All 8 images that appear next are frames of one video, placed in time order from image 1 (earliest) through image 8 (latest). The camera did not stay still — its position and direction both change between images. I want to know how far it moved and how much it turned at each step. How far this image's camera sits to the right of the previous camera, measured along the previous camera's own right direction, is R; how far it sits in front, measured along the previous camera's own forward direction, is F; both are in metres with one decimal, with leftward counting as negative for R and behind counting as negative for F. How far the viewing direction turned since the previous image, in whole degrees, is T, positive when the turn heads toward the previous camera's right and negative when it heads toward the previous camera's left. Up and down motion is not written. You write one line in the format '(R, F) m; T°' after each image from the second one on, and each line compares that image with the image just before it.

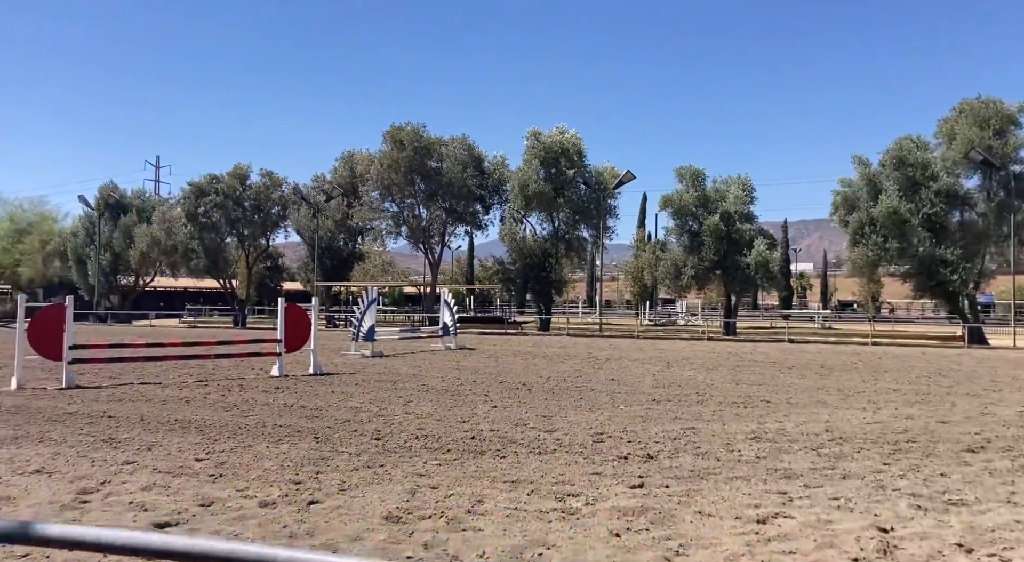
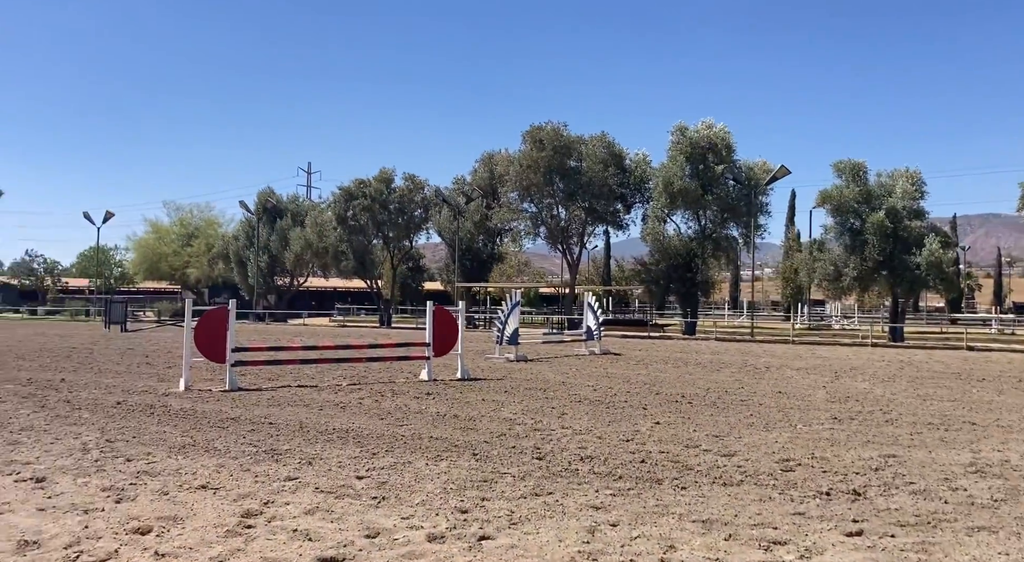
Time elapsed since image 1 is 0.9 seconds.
(-0.2, +0.4) m; -8°
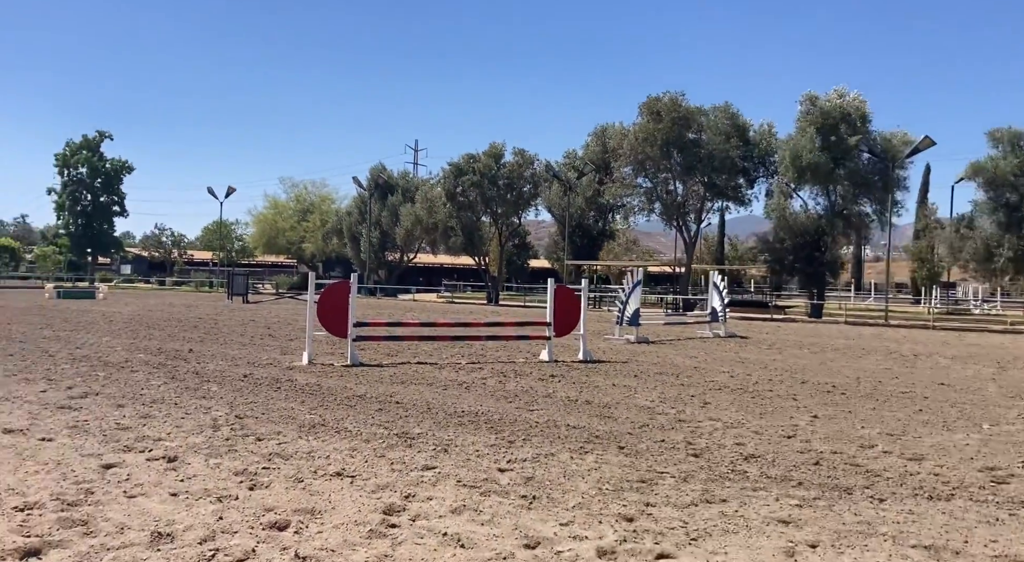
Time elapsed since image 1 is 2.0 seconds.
(-0.3, +0.5) m; -7°
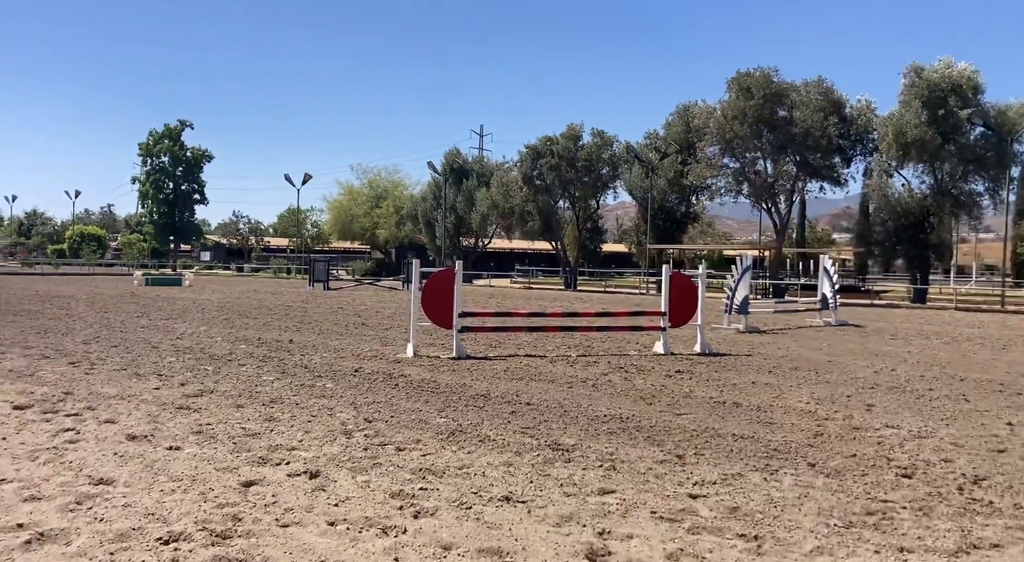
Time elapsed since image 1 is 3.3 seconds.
(-0.5, +0.6) m; -5°
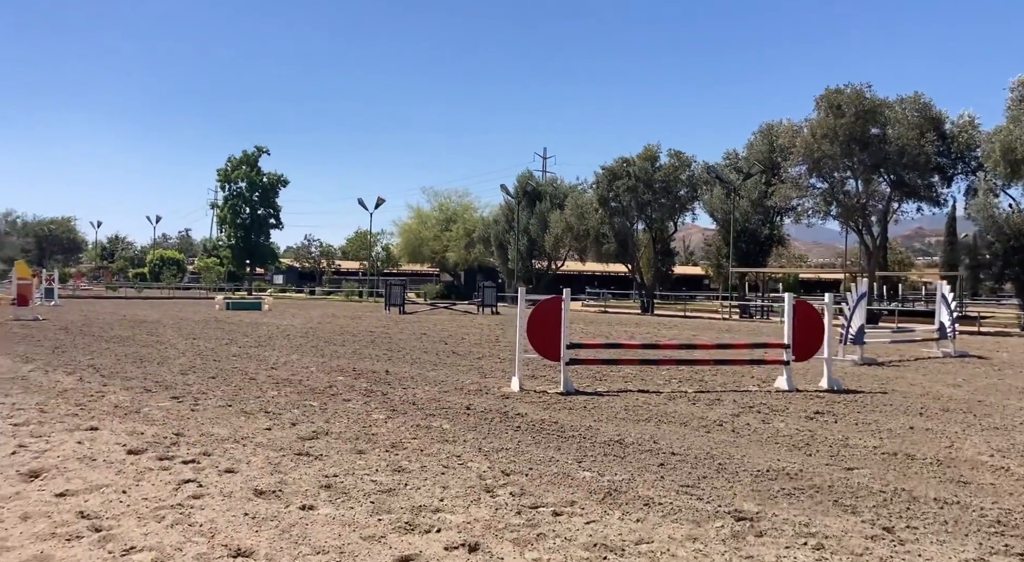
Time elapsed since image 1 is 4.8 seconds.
(-0.5, +0.6) m; -4°
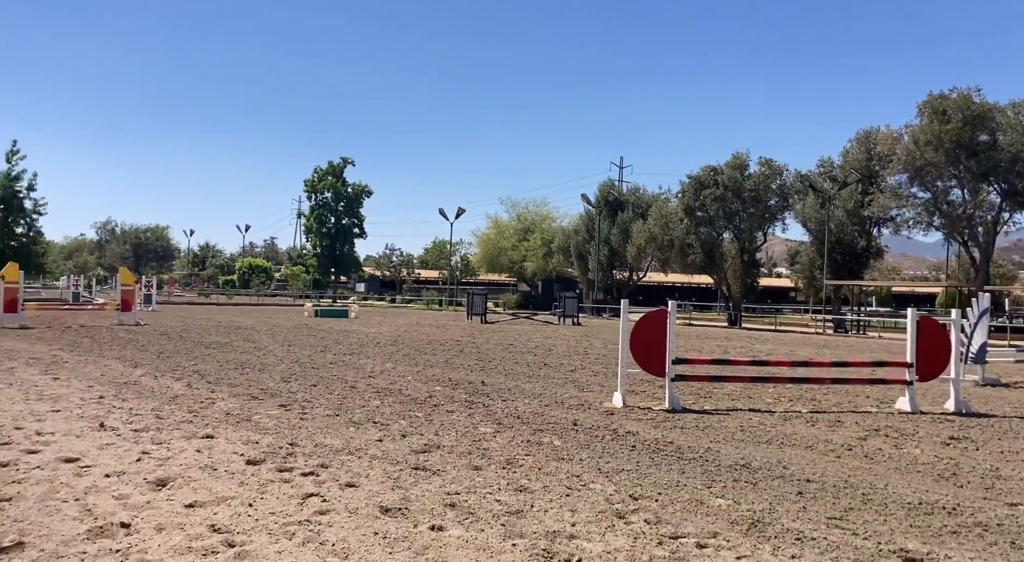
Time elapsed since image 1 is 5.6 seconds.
(-0.3, +0.2) m; -5°
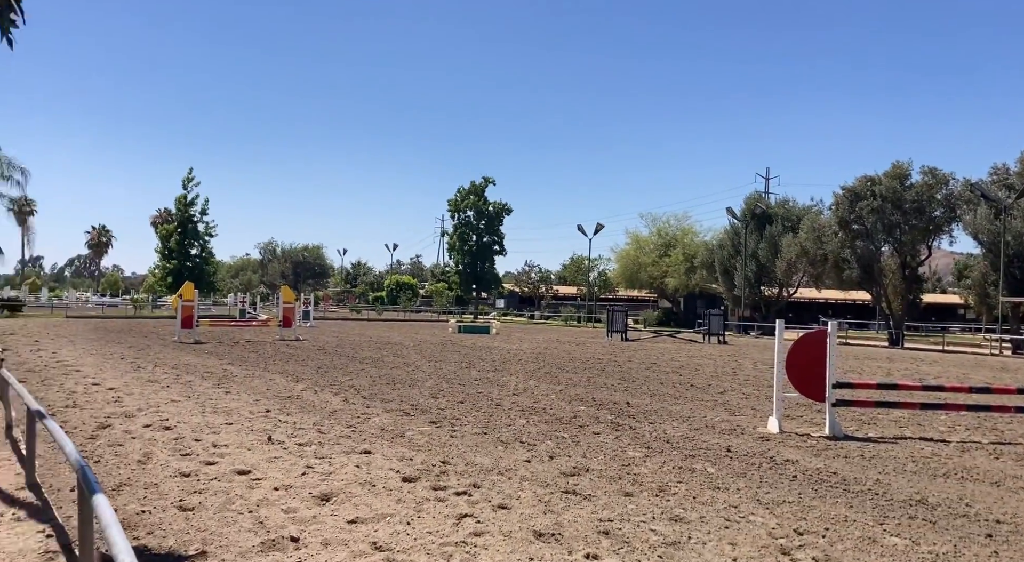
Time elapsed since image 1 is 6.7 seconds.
(-0.1, +0.1) m; -9°
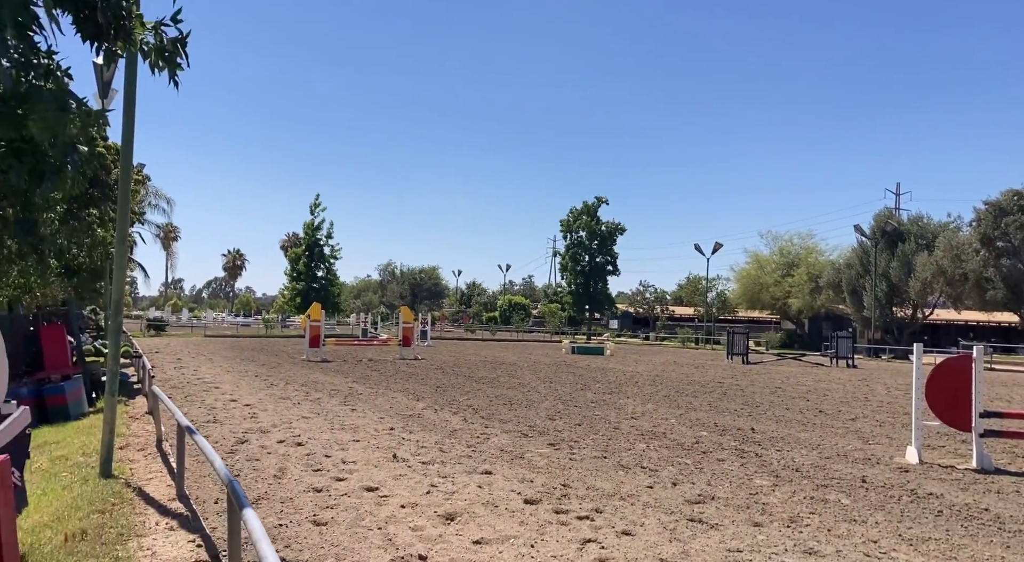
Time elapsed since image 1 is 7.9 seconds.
(-0.1, 0.0) m; -7°
